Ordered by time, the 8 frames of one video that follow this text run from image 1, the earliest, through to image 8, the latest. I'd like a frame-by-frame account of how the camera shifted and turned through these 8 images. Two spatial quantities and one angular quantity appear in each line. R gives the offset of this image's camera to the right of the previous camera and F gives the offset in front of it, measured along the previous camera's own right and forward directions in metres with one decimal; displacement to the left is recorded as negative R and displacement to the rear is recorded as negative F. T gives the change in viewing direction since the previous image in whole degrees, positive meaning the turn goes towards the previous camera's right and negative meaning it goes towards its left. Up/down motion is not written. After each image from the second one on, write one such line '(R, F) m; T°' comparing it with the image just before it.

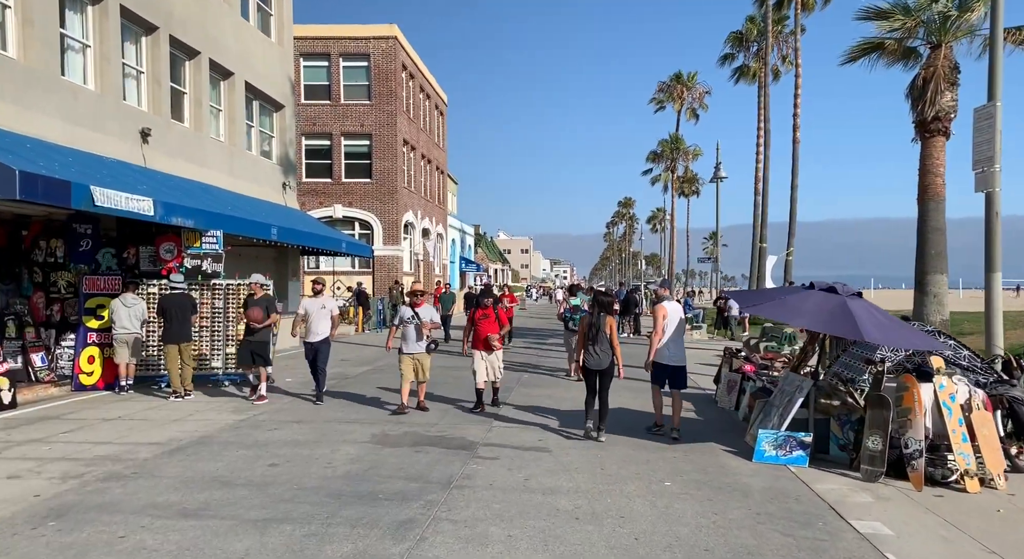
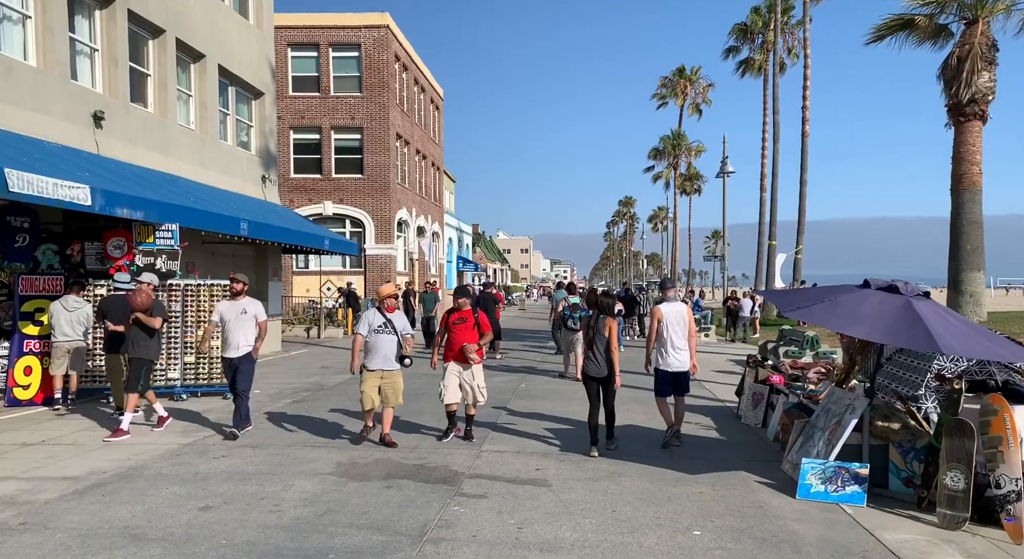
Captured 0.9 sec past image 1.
(+0.1, +1.3) m; 0°
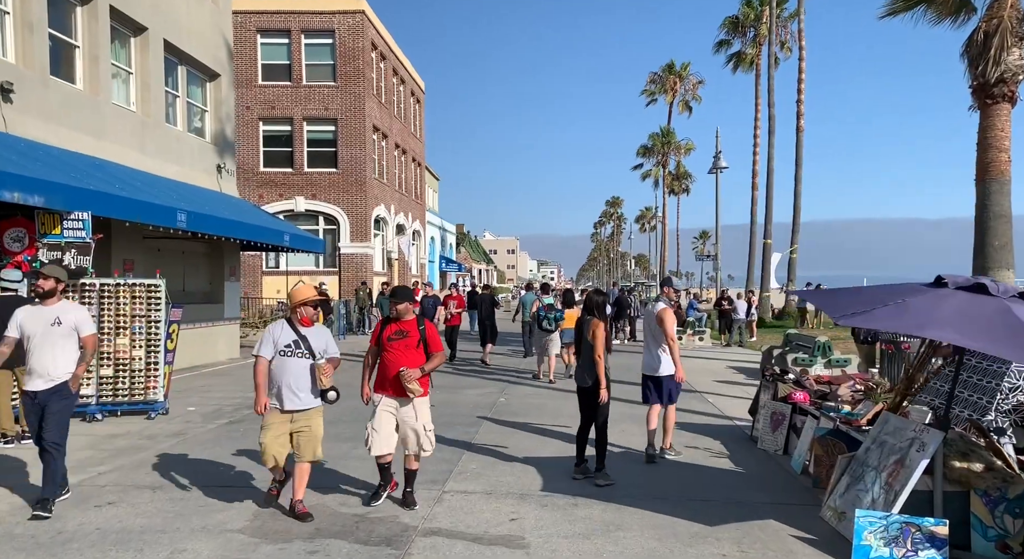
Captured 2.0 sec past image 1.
(+0.1, +1.5) m; +1°
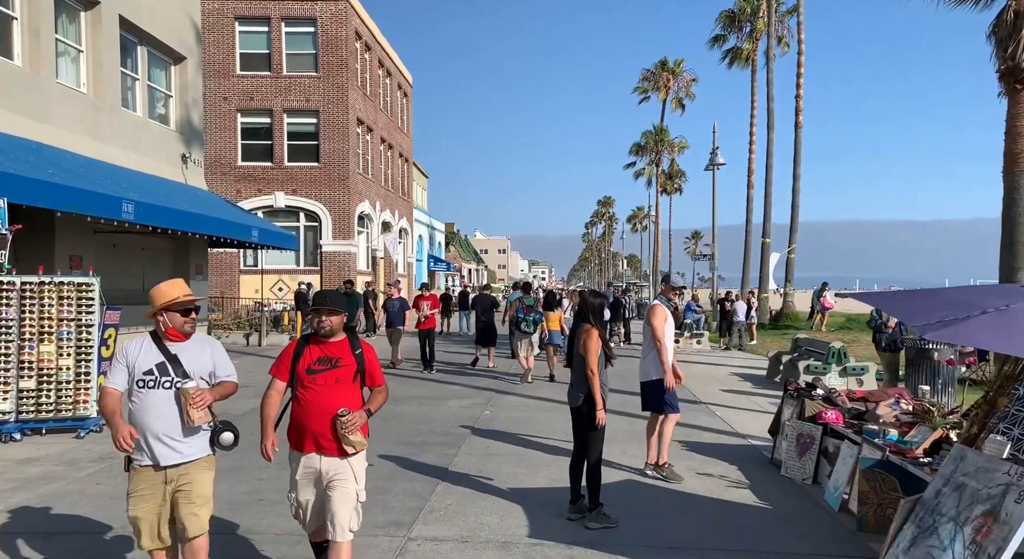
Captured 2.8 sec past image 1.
(+0.1, +1.1) m; +1°
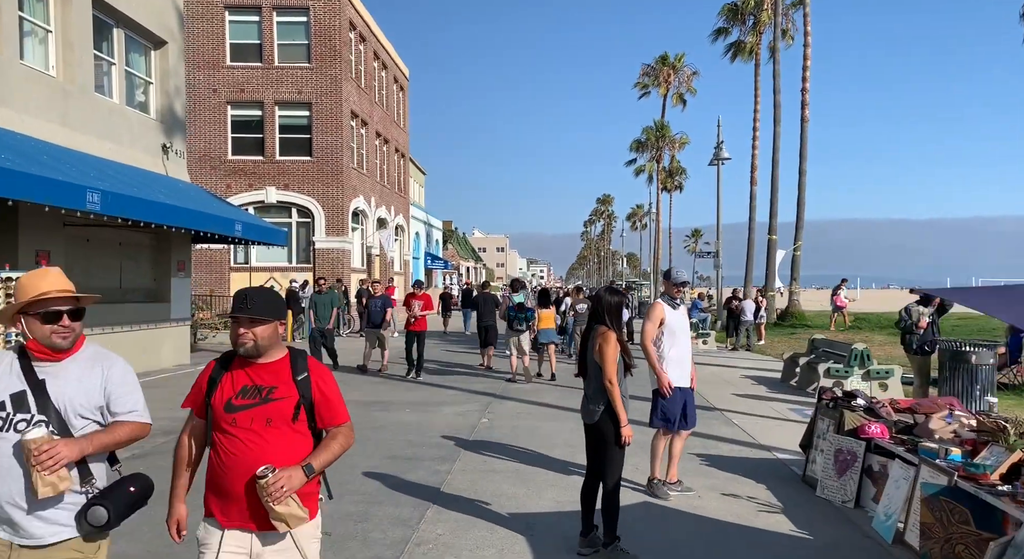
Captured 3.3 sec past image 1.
(0.0, +0.8) m; 0°
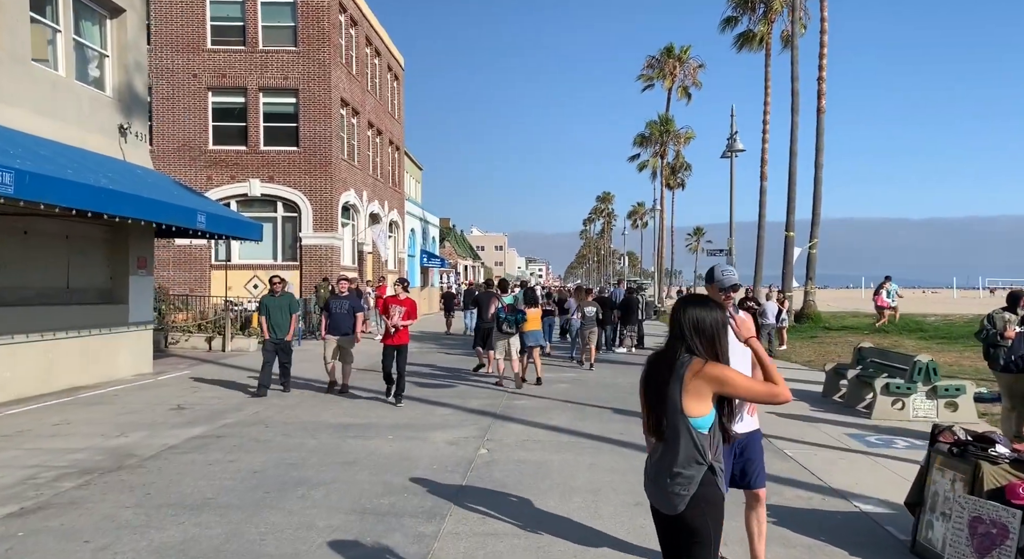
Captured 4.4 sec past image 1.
(-0.1, +1.6) m; 0°
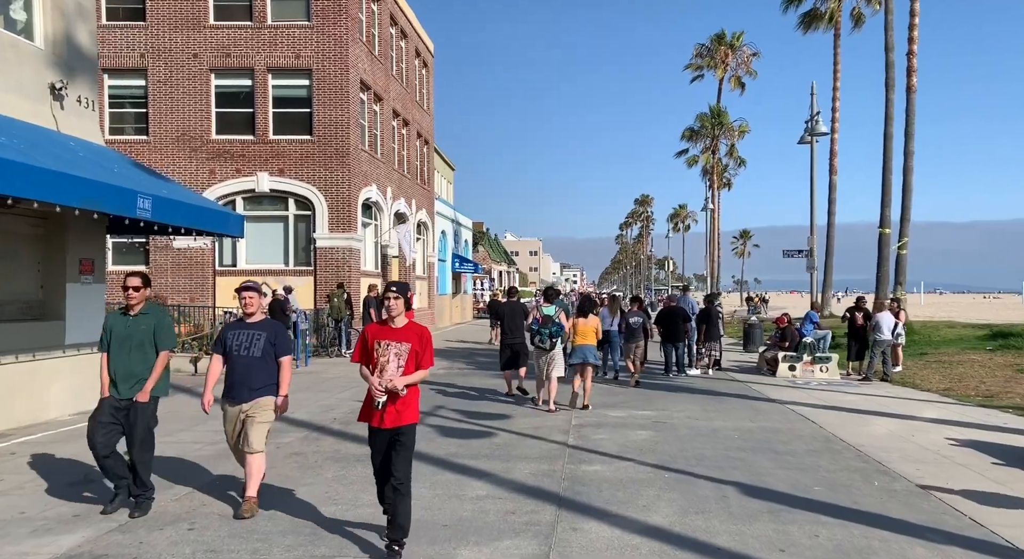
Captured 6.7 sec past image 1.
(-0.3, +3.4) m; -3°
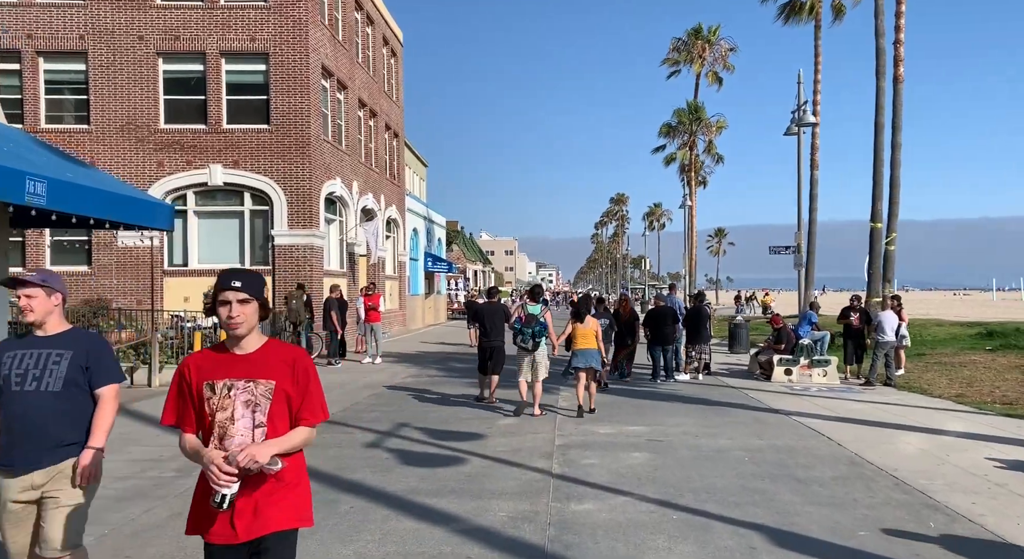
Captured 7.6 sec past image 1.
(0.0, +1.3) m; +2°
